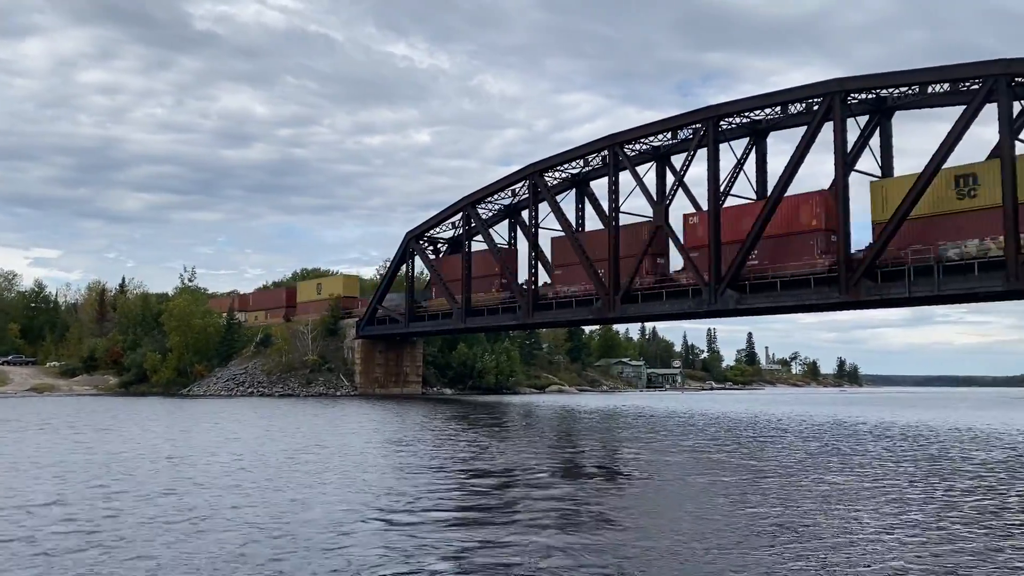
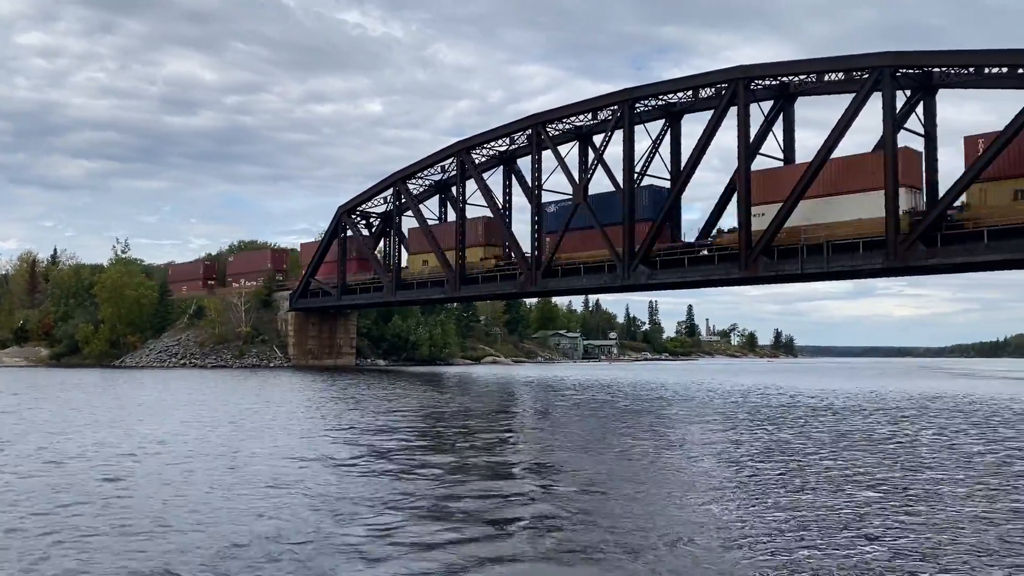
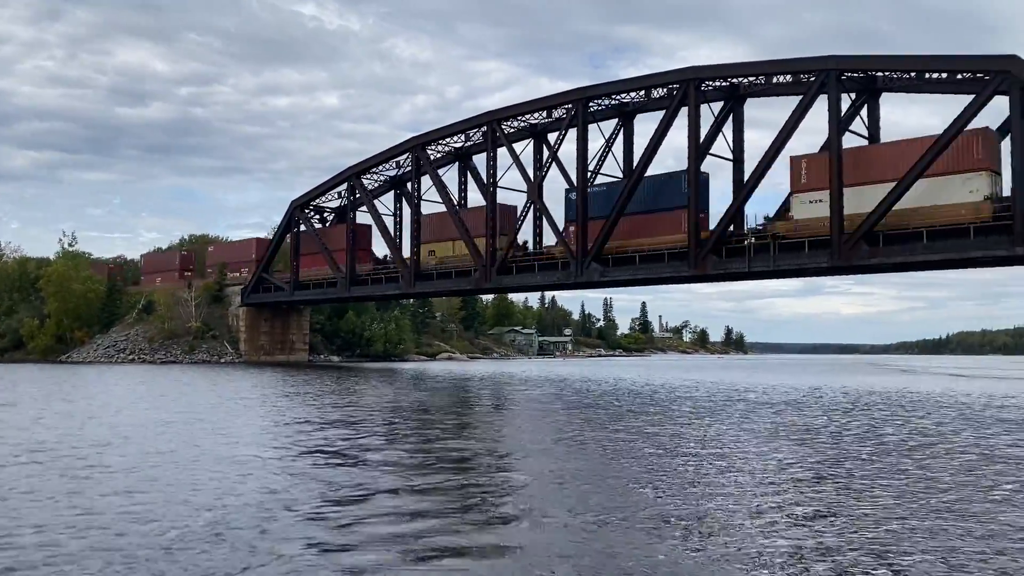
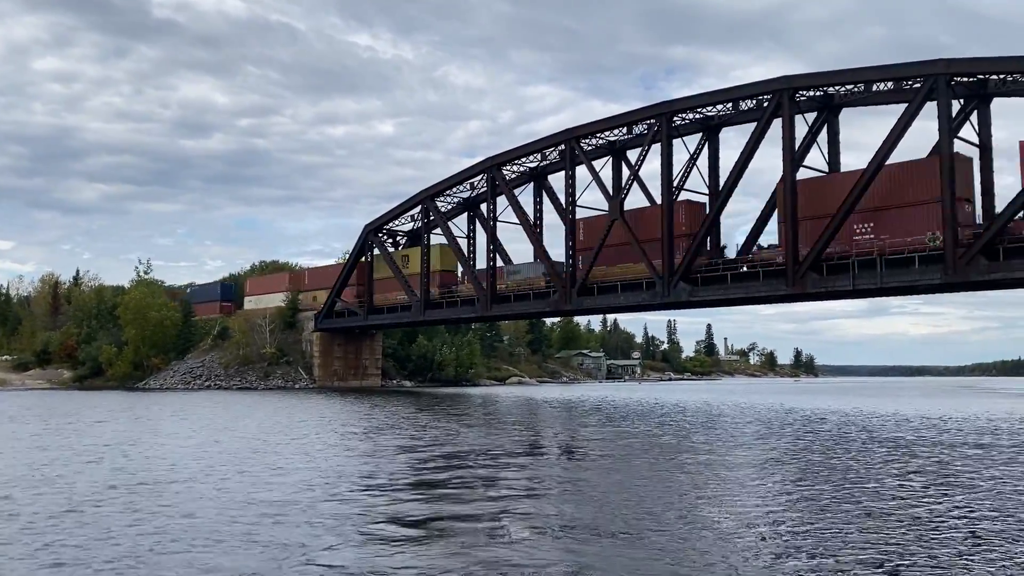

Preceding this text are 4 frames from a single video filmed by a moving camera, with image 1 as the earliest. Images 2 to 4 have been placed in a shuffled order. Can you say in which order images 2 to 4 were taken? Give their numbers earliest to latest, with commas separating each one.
4, 2, 3
